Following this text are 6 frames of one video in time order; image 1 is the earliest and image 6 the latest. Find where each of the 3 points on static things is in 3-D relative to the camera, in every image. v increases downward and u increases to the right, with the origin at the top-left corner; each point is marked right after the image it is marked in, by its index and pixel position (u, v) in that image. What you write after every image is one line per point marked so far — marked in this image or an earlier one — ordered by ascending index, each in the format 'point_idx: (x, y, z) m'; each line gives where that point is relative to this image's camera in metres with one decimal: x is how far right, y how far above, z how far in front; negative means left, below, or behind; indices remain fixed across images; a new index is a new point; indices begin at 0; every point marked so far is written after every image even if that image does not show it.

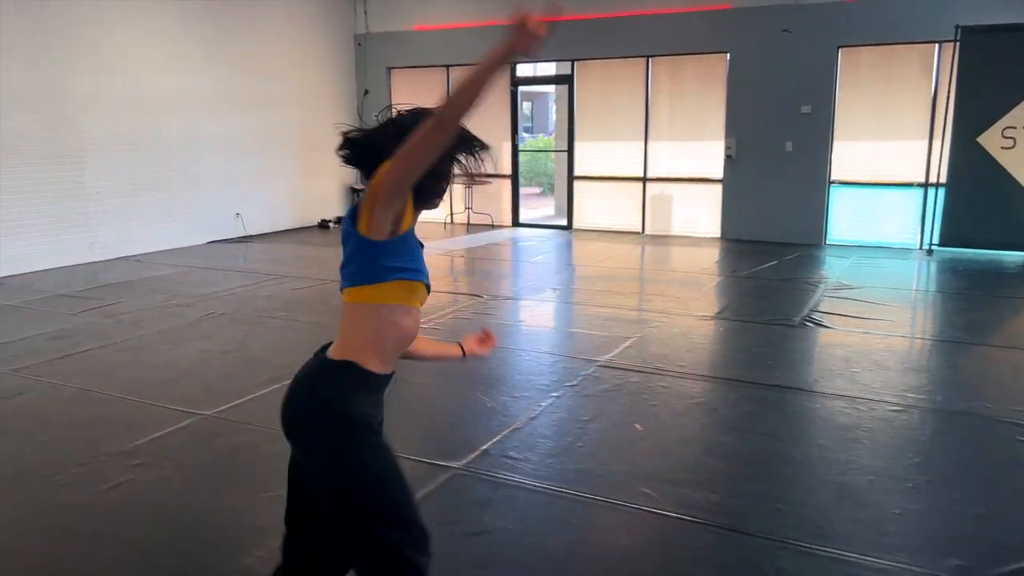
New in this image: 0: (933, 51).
0: (+4.1, +2.3, +8.0) m
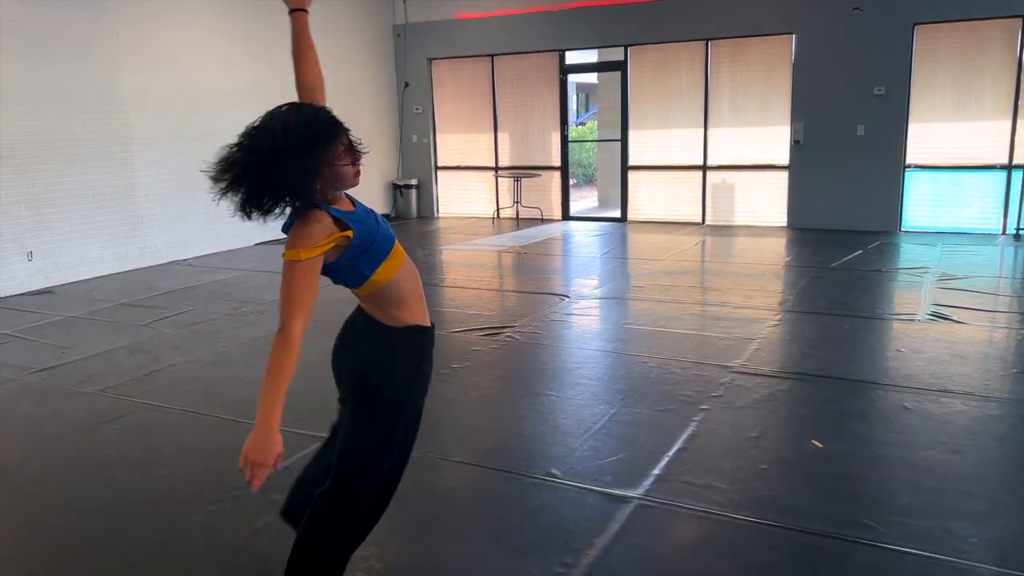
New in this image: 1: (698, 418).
0: (+4.7, +2.4, +7.6) m
1: (+0.8, -0.6, +3.4) m
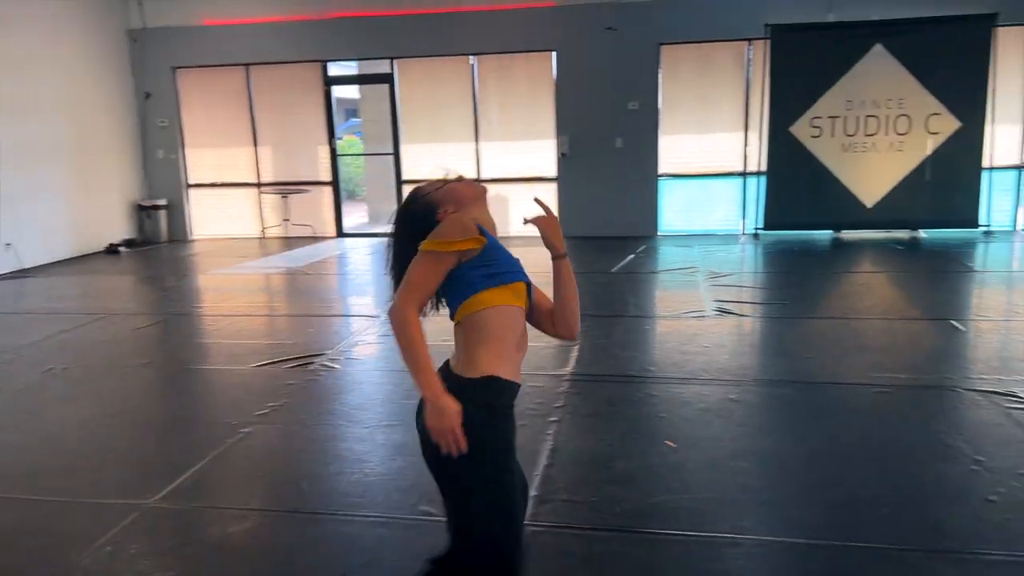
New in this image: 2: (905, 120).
0: (+2.4, +2.5, +8.5) m
1: (+0.2, -0.6, +3.4) m
2: (+3.9, +1.7, +8.1) m
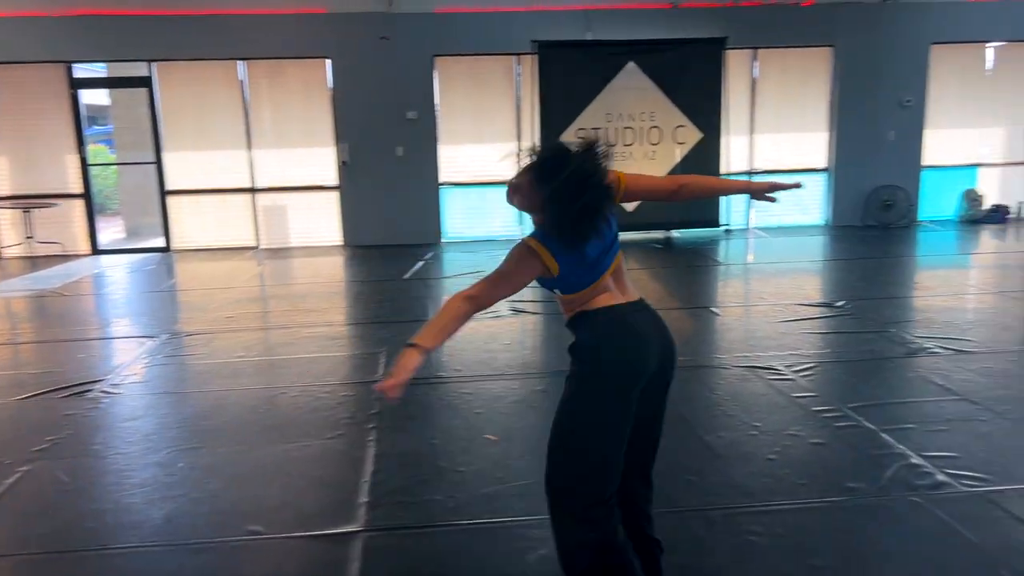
0: (0.0, +2.5, +8.9) m
1: (-0.6, -0.6, +3.4) m
2: (+1.6, +1.7, +8.9) m
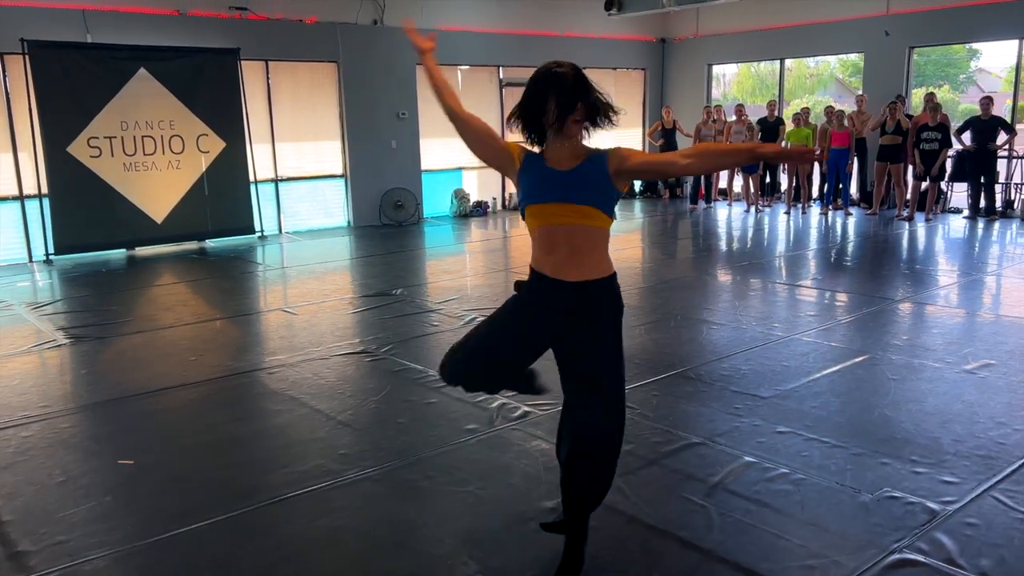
0: (-4.9, +2.2, +7.8) m
1: (-1.9, -0.7, +2.9) m
2: (-3.5, +1.6, +8.7) m
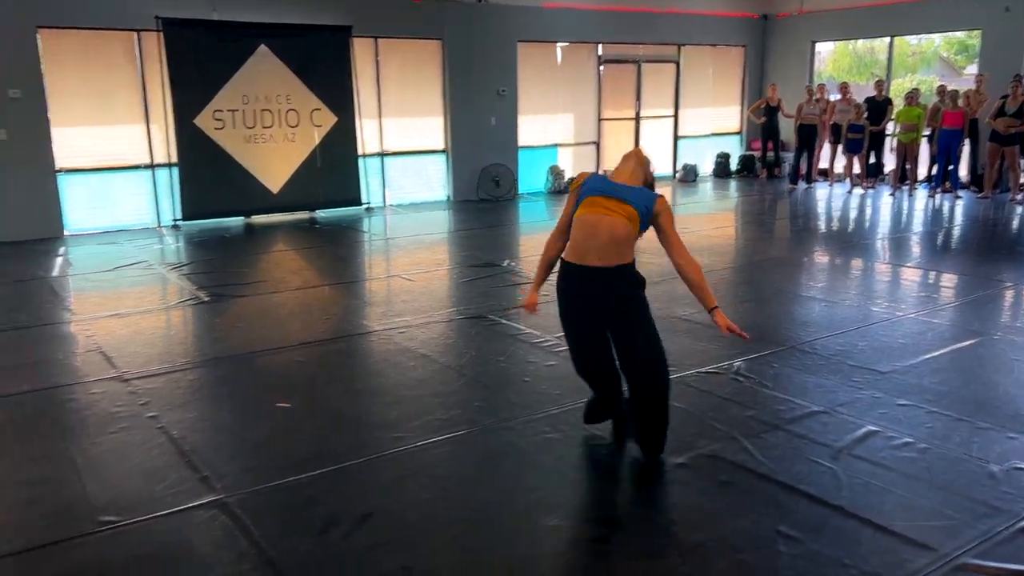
0: (-3.9, +2.5, +8.3) m
1: (-1.4, -0.6, +3.3) m
2: (-2.4, +1.9, +9.1) m
